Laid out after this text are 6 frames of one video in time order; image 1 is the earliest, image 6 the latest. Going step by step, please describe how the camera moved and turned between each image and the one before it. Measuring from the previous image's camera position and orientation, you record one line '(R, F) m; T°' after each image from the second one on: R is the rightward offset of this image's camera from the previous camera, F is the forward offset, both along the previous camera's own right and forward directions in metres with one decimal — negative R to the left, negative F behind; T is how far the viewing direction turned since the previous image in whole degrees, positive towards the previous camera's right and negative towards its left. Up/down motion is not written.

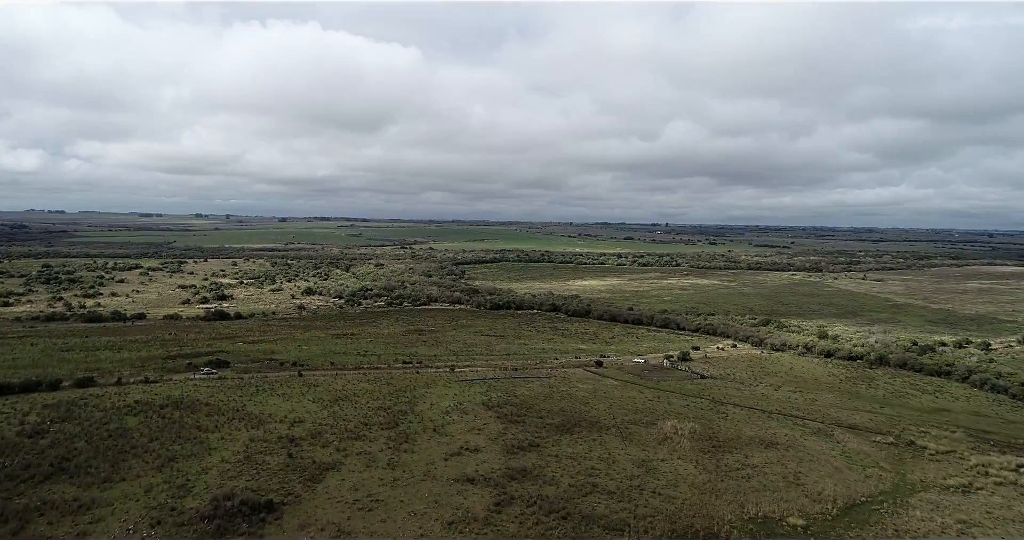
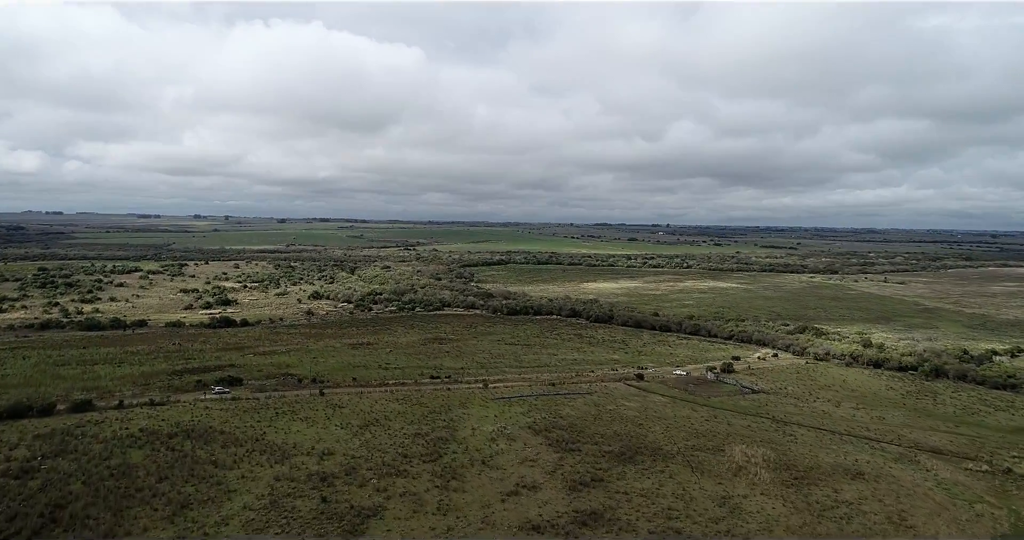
(-1.8, +3.0) m; 0°
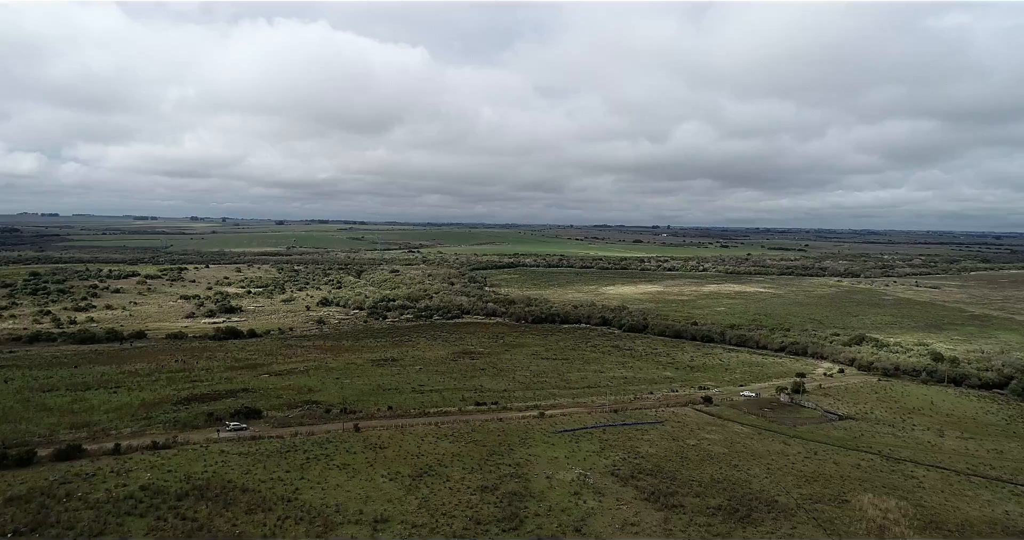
(-2.4, +4.4) m; 0°
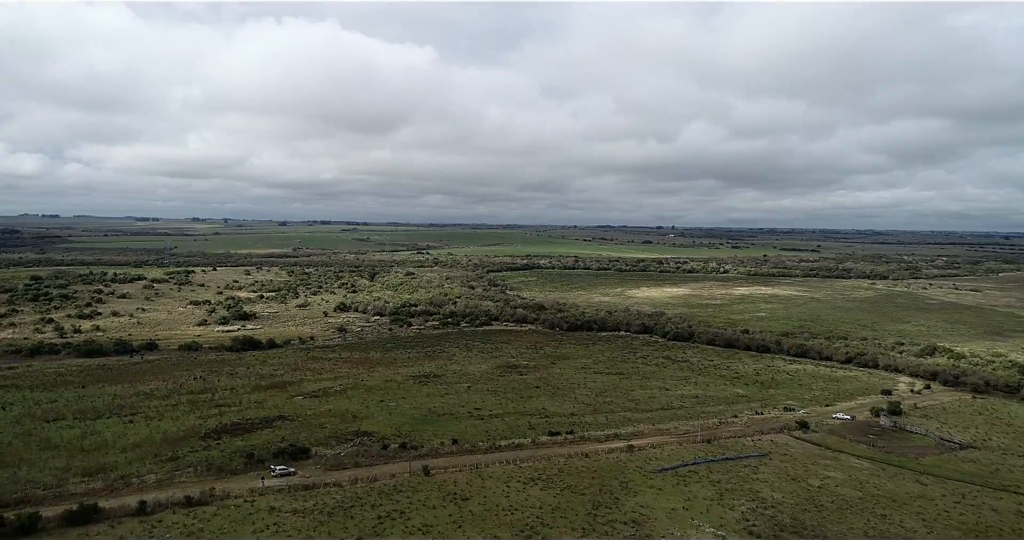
(-2.7, +3.9) m; 0°
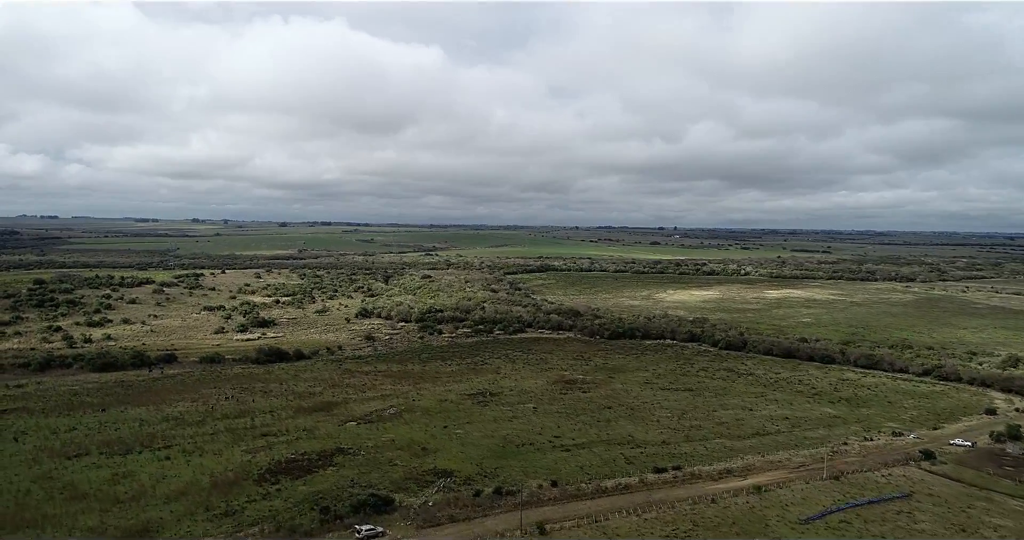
(-3.0, +3.5) m; 0°
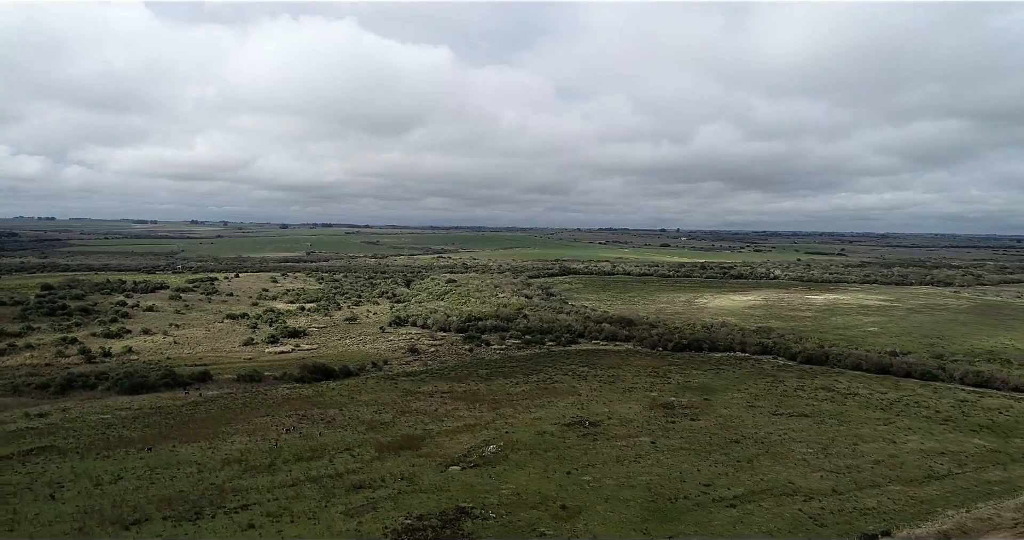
(-4.1, +4.4) m; 0°
